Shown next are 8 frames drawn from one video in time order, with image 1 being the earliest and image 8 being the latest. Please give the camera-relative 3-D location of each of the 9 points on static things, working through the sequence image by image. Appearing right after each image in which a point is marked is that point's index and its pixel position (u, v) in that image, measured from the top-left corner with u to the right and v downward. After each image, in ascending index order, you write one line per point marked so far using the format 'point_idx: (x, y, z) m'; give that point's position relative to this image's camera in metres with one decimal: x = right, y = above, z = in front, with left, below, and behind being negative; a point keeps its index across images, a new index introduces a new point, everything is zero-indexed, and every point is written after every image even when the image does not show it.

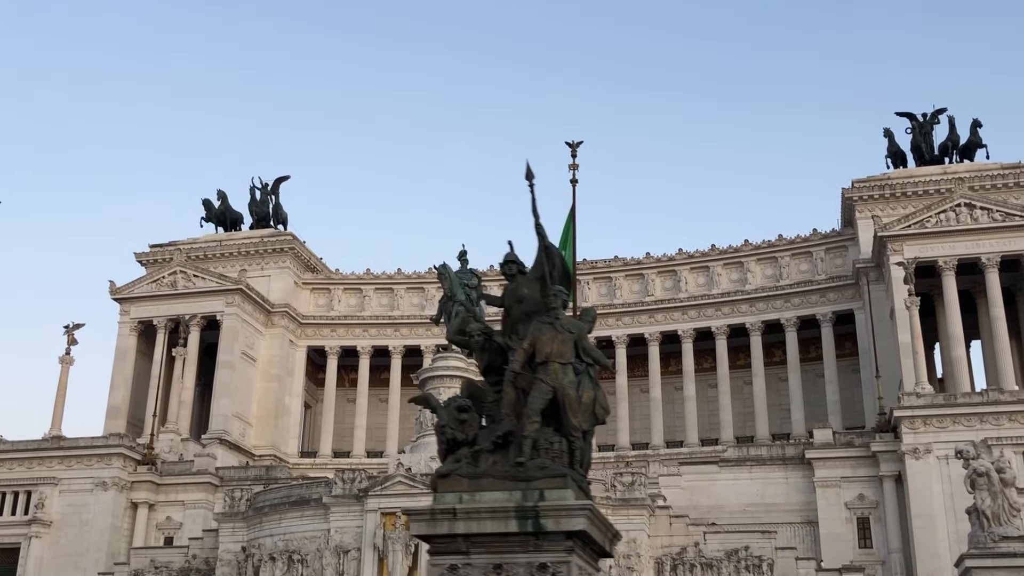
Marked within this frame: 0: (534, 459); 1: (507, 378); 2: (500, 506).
0: (+0.2, -1.5, +9.3) m
1: (-0.1, -0.8, +9.7) m
2: (-0.1, -1.9, +9.0) m
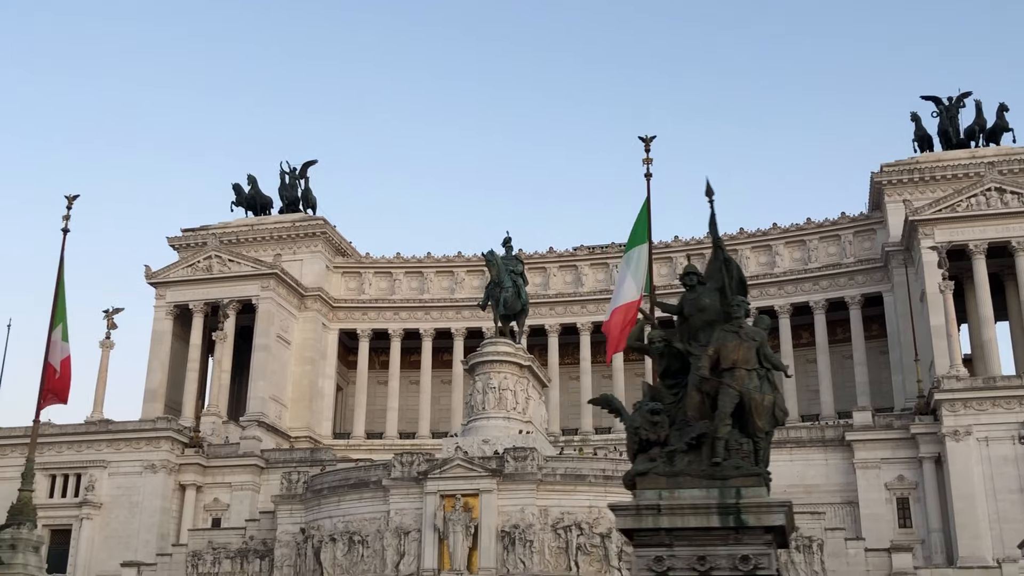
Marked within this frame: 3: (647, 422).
0: (+2.1, -1.6, +10.1) m
1: (+1.8, -0.9, +10.5) m
2: (+1.8, -2.0, +9.8) m
3: (+1.3, -1.3, +10.5) m
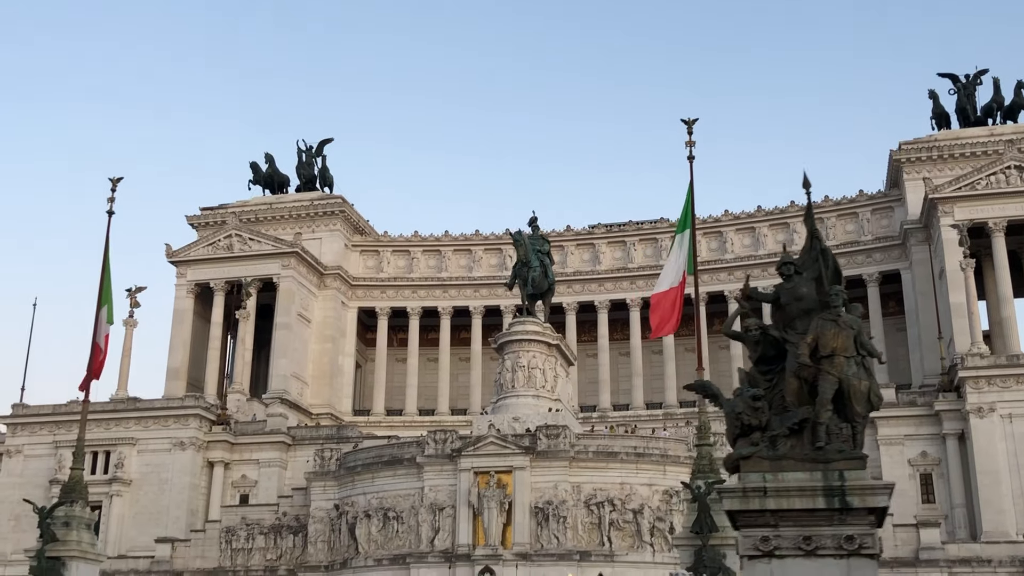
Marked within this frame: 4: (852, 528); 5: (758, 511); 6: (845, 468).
0: (+3.1, -1.5, +10.5) m
1: (+2.9, -0.8, +10.9) m
2: (+2.9, -1.9, +10.3) m
3: (+2.4, -1.2, +10.9) m
4: (+3.3, -2.3, +10.2) m
5: (+2.4, -2.2, +10.3) m
6: (+3.2, -1.8, +10.3) m
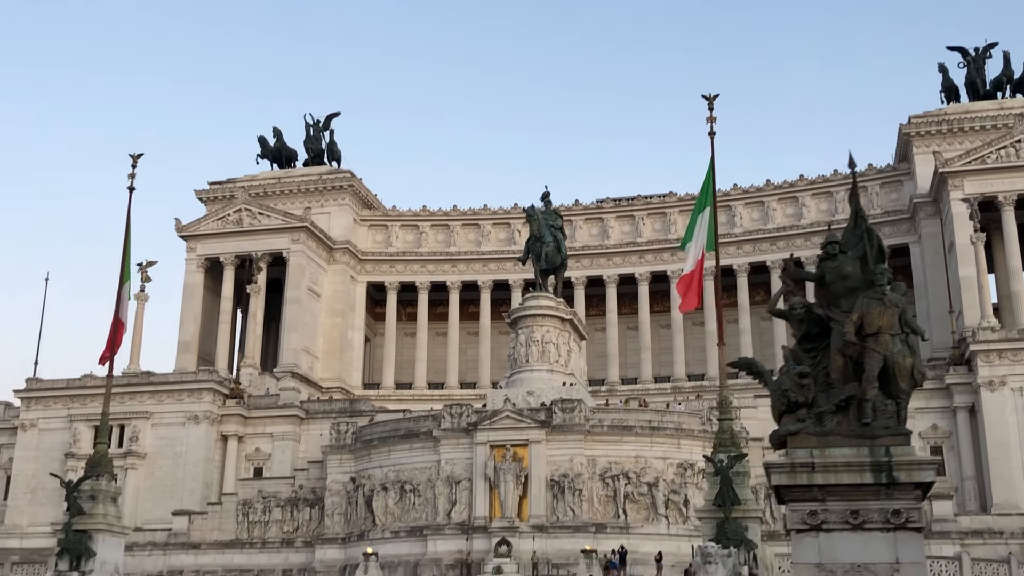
0: (+3.7, -1.3, +10.7) m
1: (+3.4, -0.6, +11.1) m
2: (+3.4, -1.7, +10.5) m
3: (+2.9, -1.0, +11.1) m
4: (+3.8, -2.1, +10.4) m
5: (+2.9, -2.0, +10.6) m
6: (+3.8, -1.5, +10.6) m
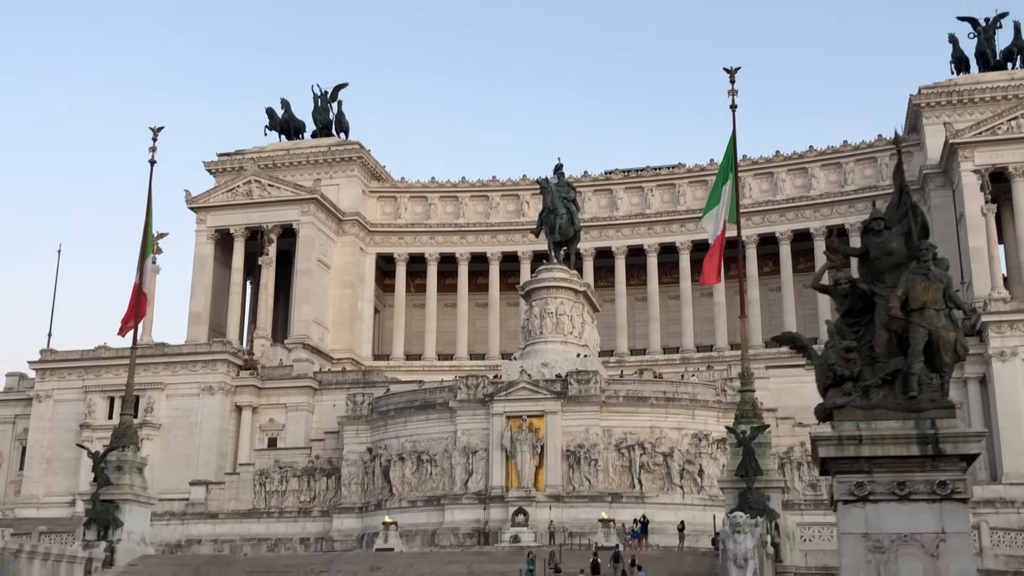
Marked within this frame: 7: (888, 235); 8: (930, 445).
0: (+4.2, -1.1, +10.9) m
1: (+3.9, -0.4, +11.3) m
2: (+3.9, -1.5, +10.7) m
3: (+3.5, -0.8, +11.3) m
4: (+4.3, -1.9, +10.7) m
5: (+3.5, -1.7, +10.8) m
6: (+4.3, -1.3, +10.8) m
7: (+4.1, +0.6, +11.7) m
8: (+4.2, -1.6, +10.7) m
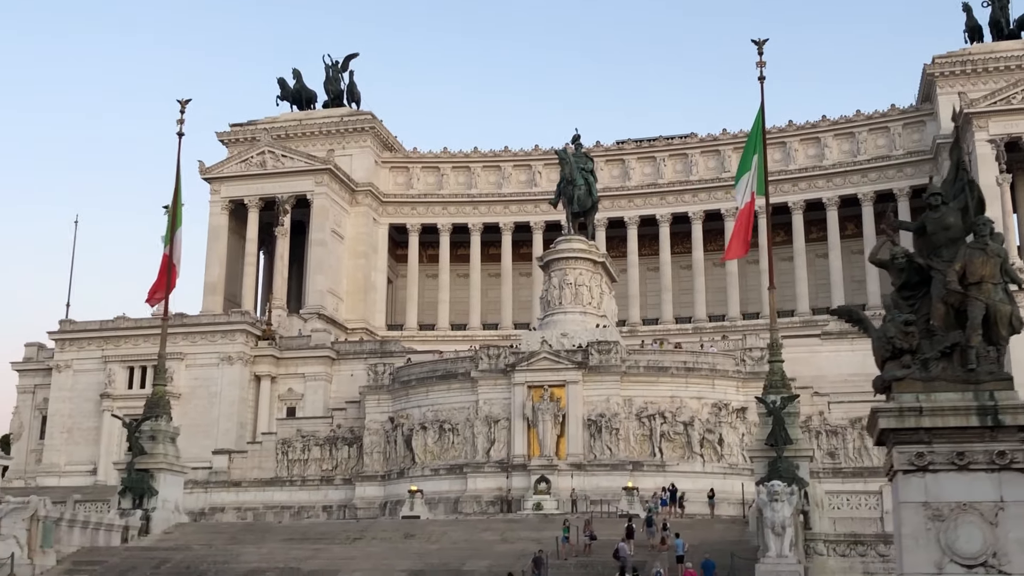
0: (+4.9, -0.8, +11.2) m
1: (+4.7, -0.1, +11.6) m
2: (+4.7, -1.2, +11.0) m
3: (+4.2, -0.5, +11.6) m
4: (+5.1, -1.6, +11.0) m
5: (+4.2, -1.5, +11.1) m
6: (+5.0, -1.1, +11.1) m
7: (+4.8, +0.9, +11.9) m
8: (+4.9, -1.3, +11.0) m
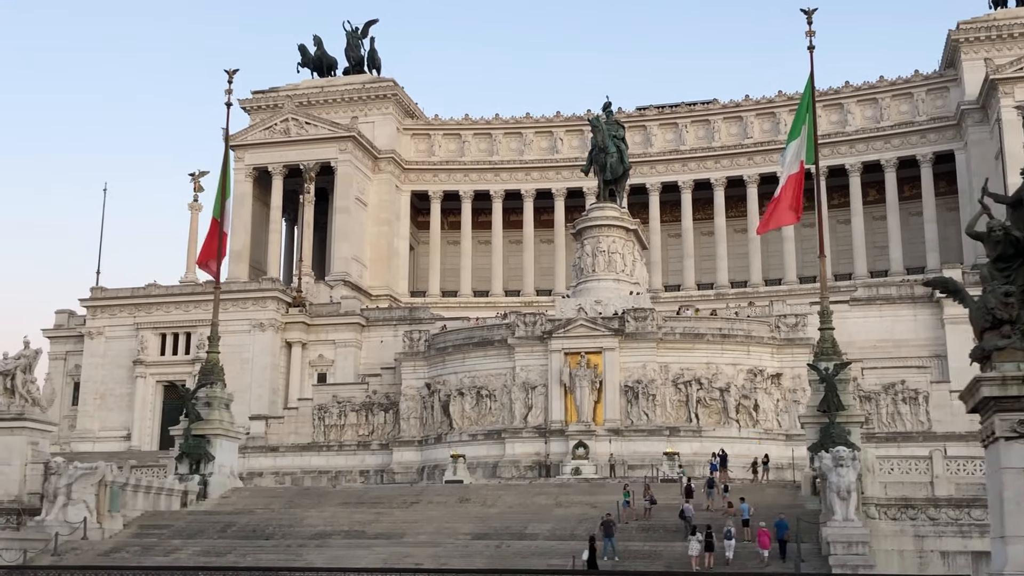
0: (+6.2, -0.5, +11.6) m
1: (+5.9, +0.2, +11.9) m
2: (+5.9, -0.9, +11.4) m
3: (+5.5, -0.2, +11.9) m
4: (+6.3, -1.3, +11.4) m
5: (+5.5, -1.2, +11.5) m
6: (+6.3, -0.8, +11.5) m
7: (+6.1, +1.2, +12.2) m
8: (+6.2, -1.0, +11.3) m
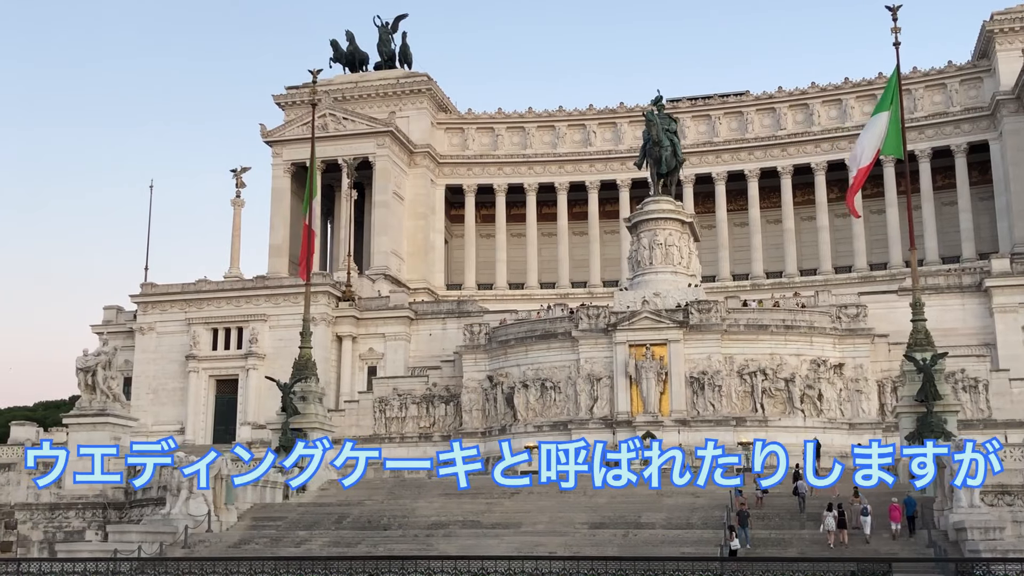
0: (+8.7, -0.5, +12.2) m
1: (+8.4, +0.3, +12.5) m
2: (+8.4, -0.9, +12.0) m
3: (+7.9, -0.1, +12.5) m
4: (+8.8, -1.3, +12.0) m
5: (+7.9, -1.1, +12.1) m
6: (+8.8, -0.7, +12.1) m
7: (+8.5, +1.2, +12.8) m
8: (+8.6, -1.0, +11.9) m
